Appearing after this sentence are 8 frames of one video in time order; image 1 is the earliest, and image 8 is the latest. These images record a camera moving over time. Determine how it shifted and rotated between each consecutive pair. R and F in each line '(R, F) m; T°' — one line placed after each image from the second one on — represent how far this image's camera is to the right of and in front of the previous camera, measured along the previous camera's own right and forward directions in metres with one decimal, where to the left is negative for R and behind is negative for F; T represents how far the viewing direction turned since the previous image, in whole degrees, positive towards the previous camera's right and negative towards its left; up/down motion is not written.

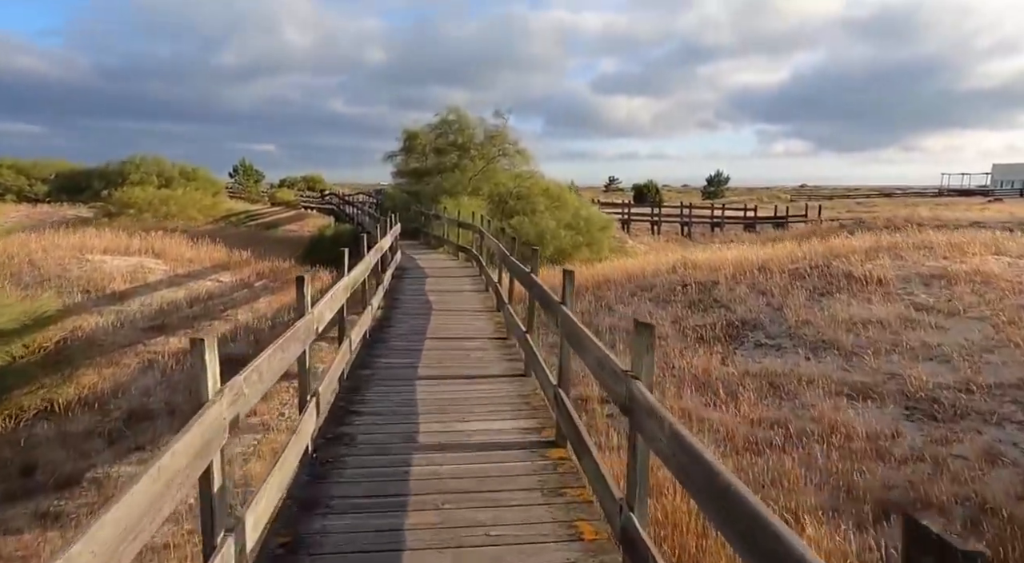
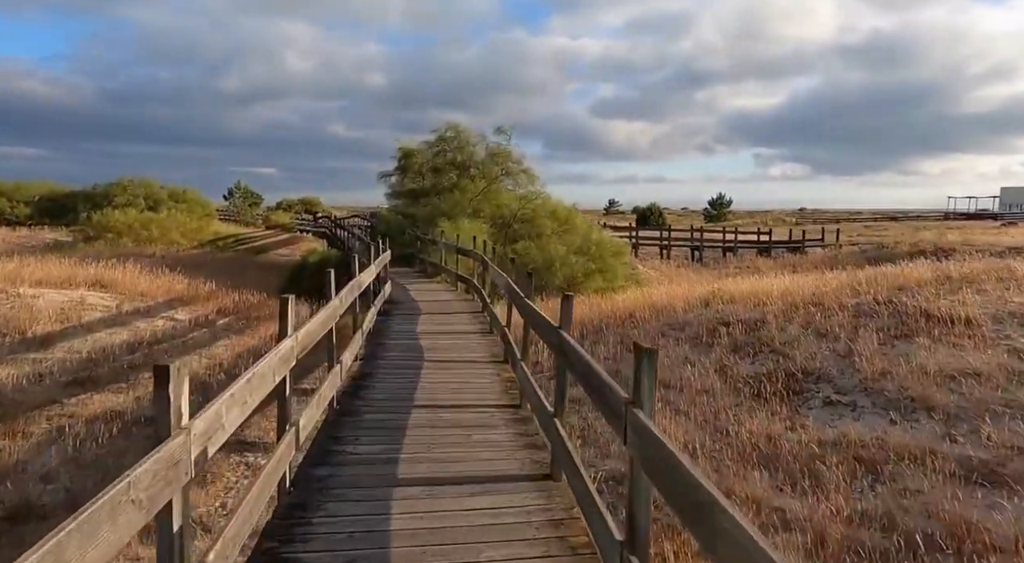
(-0.1, +1.9) m; 0°
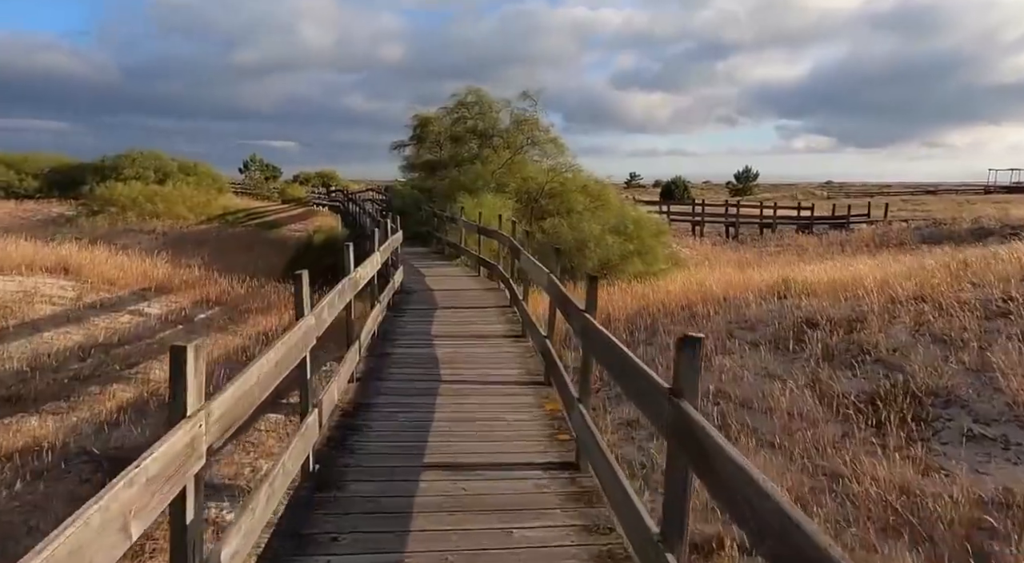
(-0.2, +1.9) m; -1°
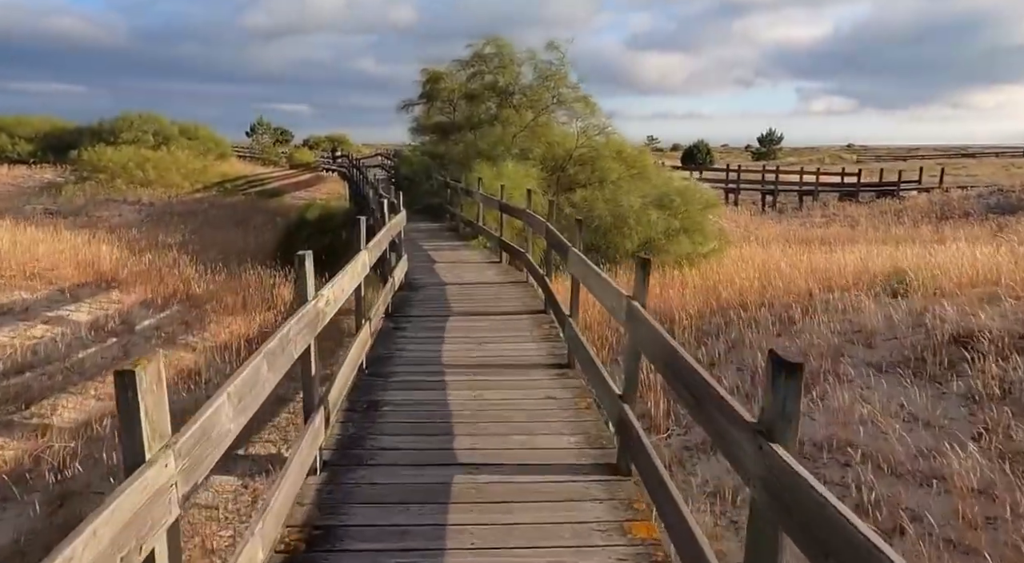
(-0.2, +2.3) m; -1°
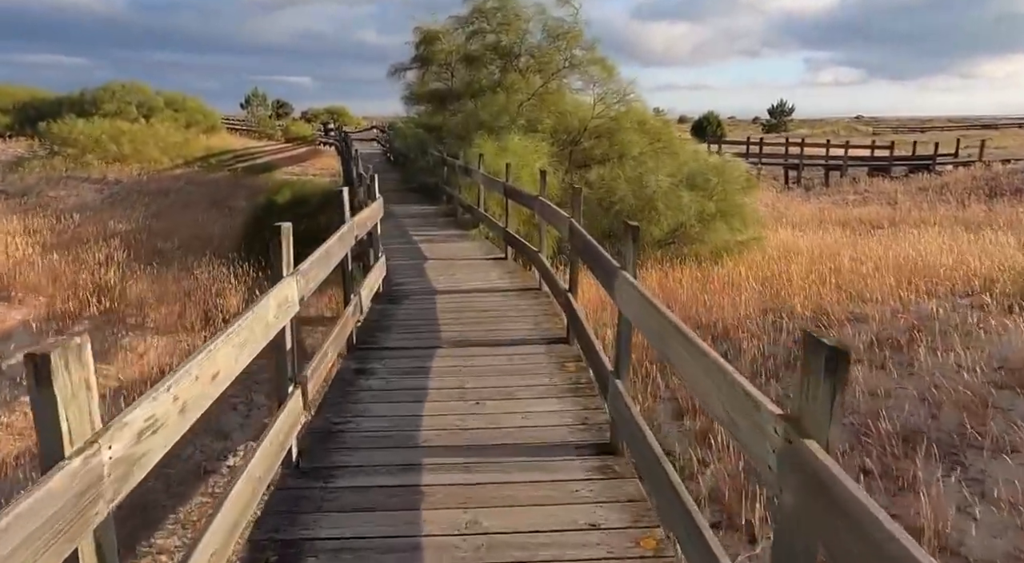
(-0.1, +2.0) m; 0°
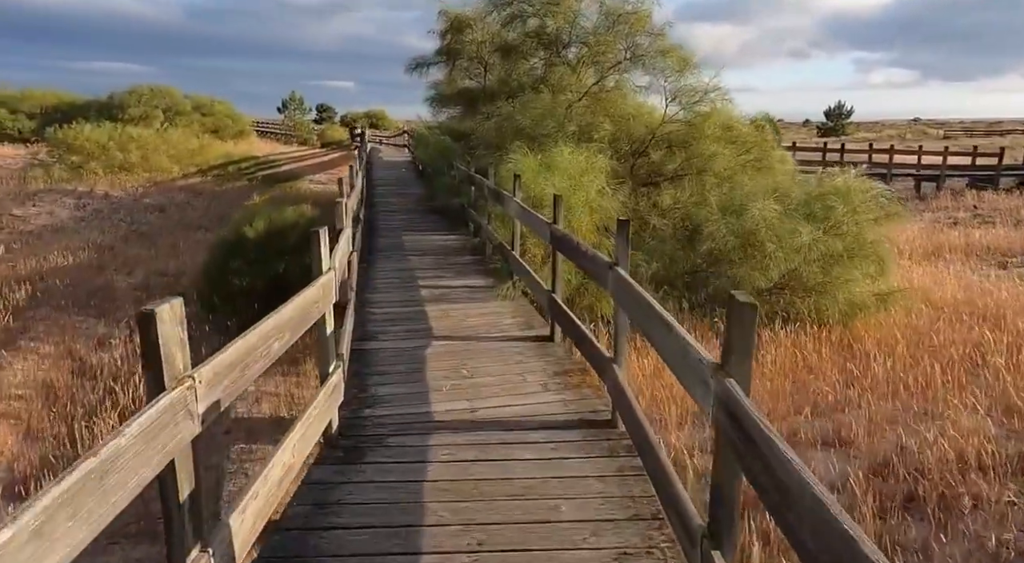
(-0.1, +3.0) m; -3°
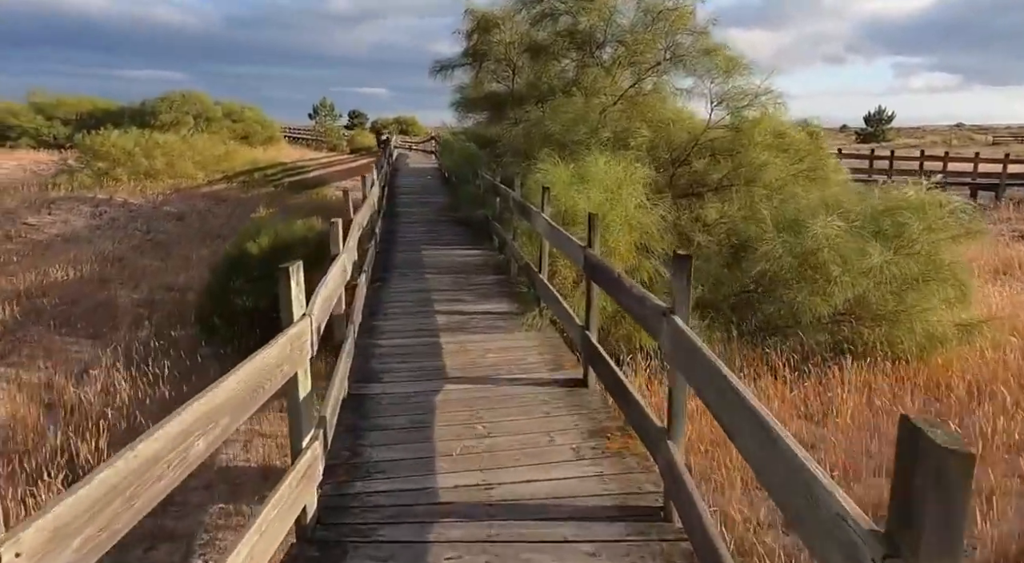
(0.0, +0.8) m; -2°
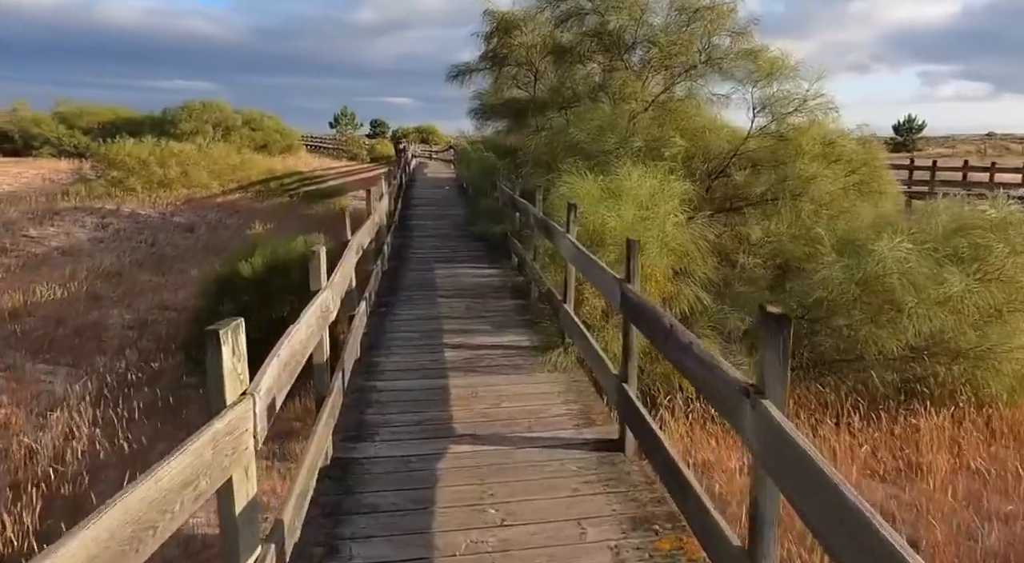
(0.0, +0.8) m; -2°
